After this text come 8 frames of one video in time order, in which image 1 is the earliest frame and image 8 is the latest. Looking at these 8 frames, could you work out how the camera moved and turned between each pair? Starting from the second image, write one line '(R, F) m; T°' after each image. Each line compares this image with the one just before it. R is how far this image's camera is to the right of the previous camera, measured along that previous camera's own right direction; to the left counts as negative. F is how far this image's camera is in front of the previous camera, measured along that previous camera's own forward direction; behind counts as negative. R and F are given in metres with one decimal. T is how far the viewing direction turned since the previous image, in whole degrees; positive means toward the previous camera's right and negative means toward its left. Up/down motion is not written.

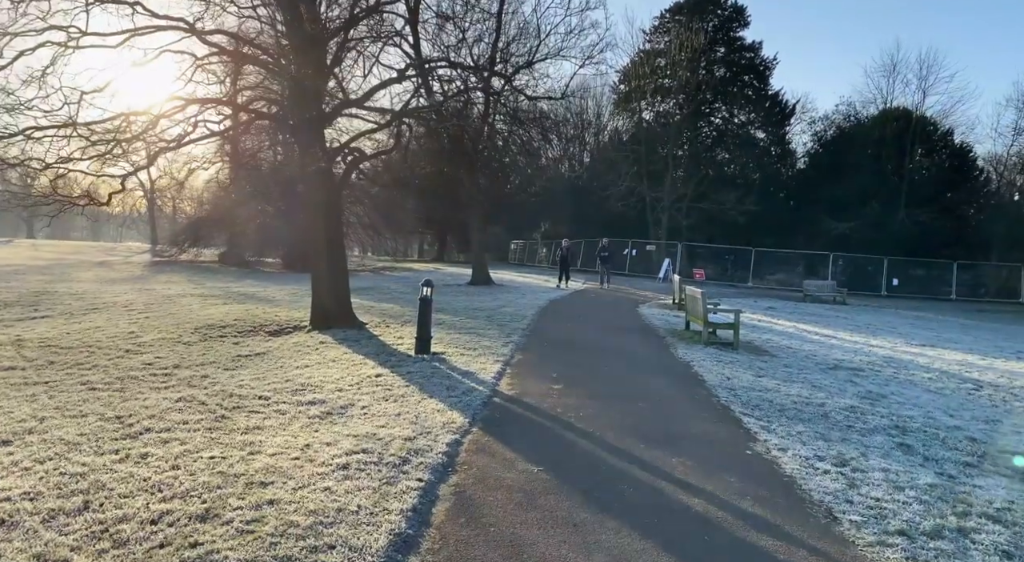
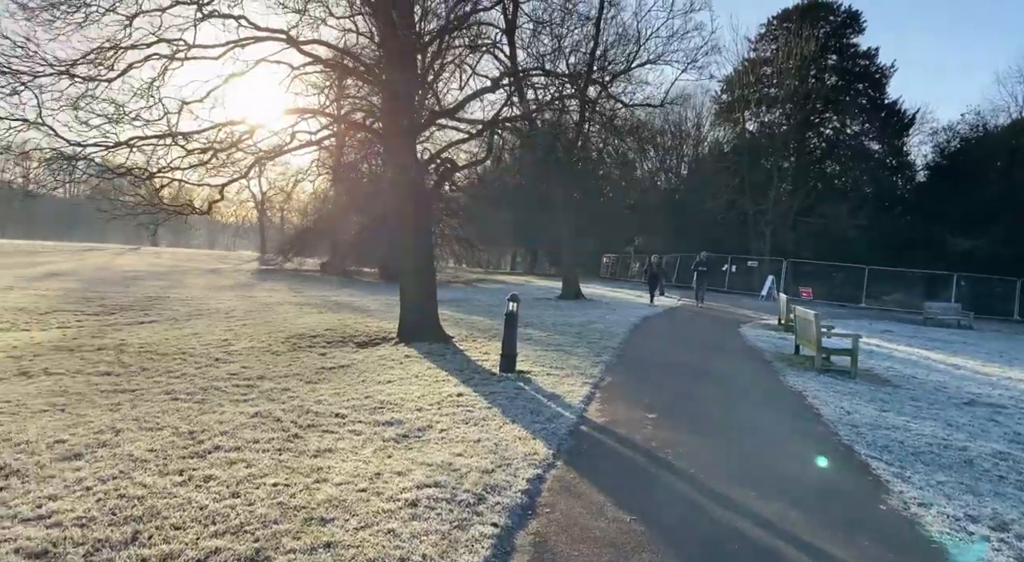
(0.0, +0.6) m; -9°
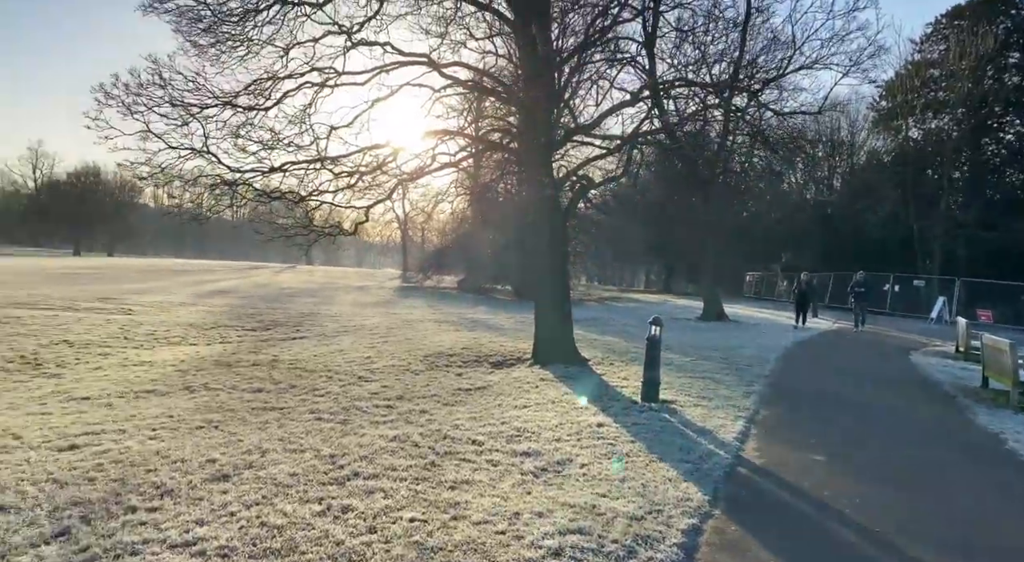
(-0.2, +0.4) m; -12°
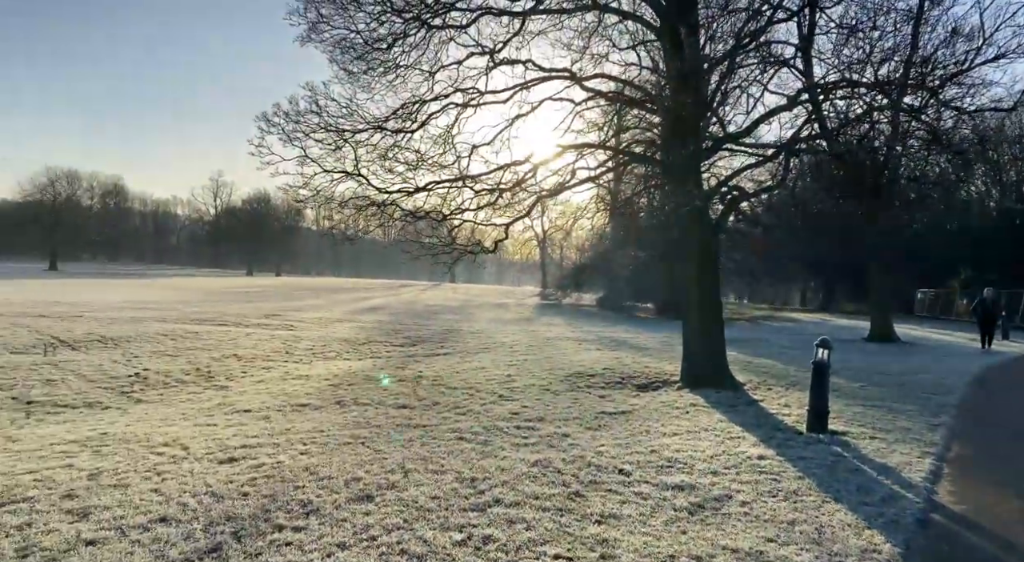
(-0.1, +0.3) m; -13°
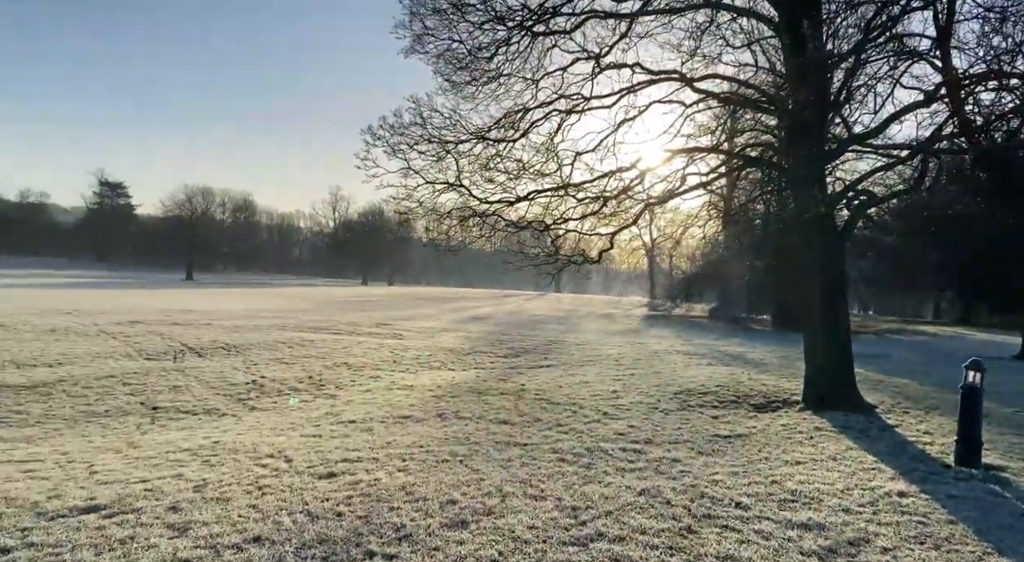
(0.0, +0.2) m; -10°
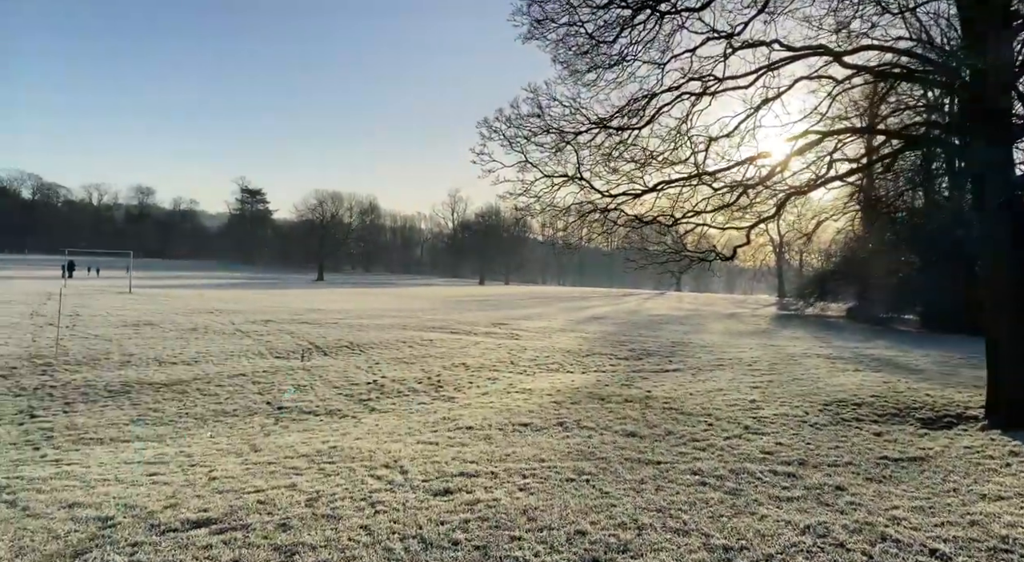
(-0.1, +0.5) m; -11°
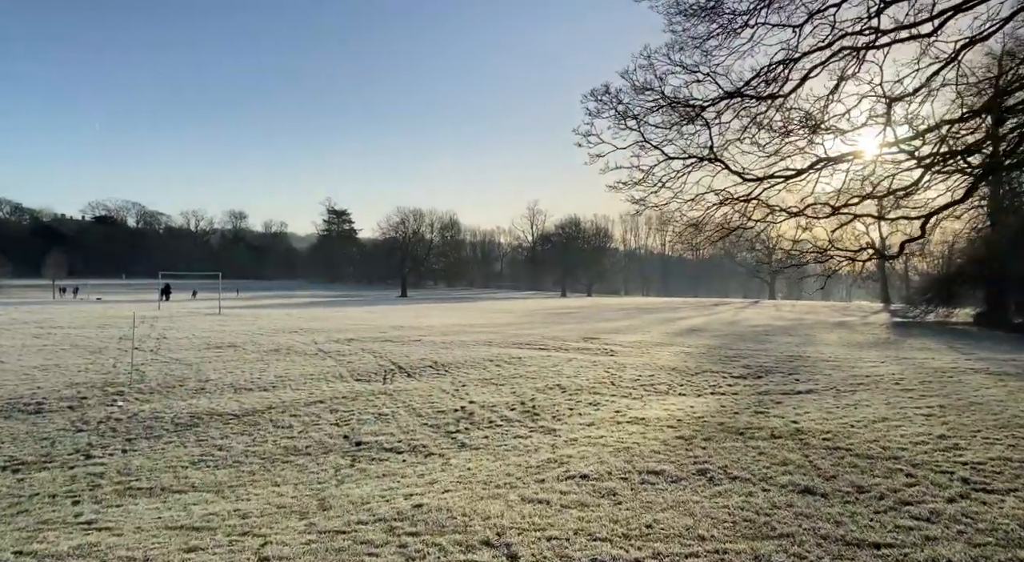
(-0.3, +1.2) m; -7°
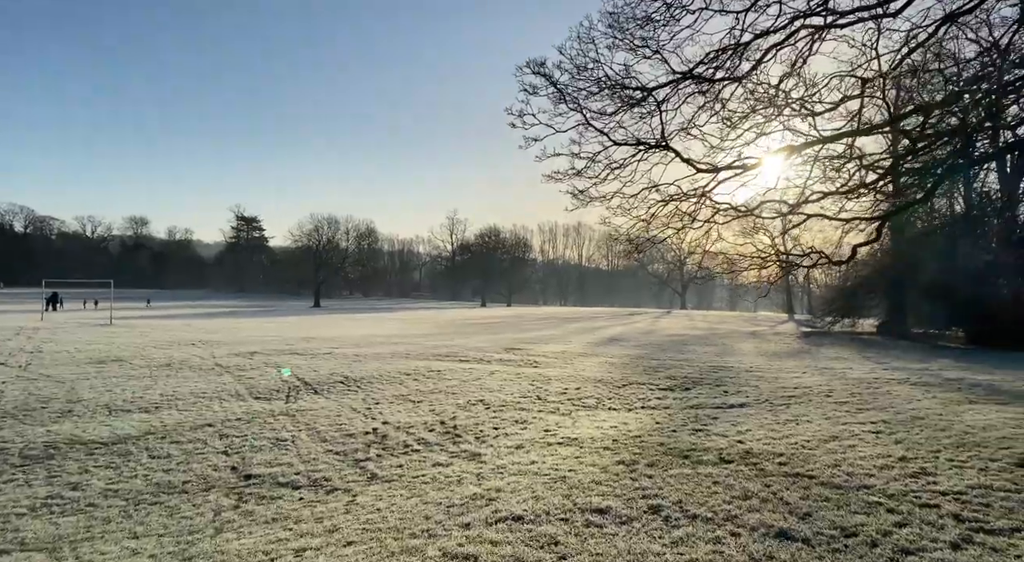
(0.0, +0.9) m; +7°
